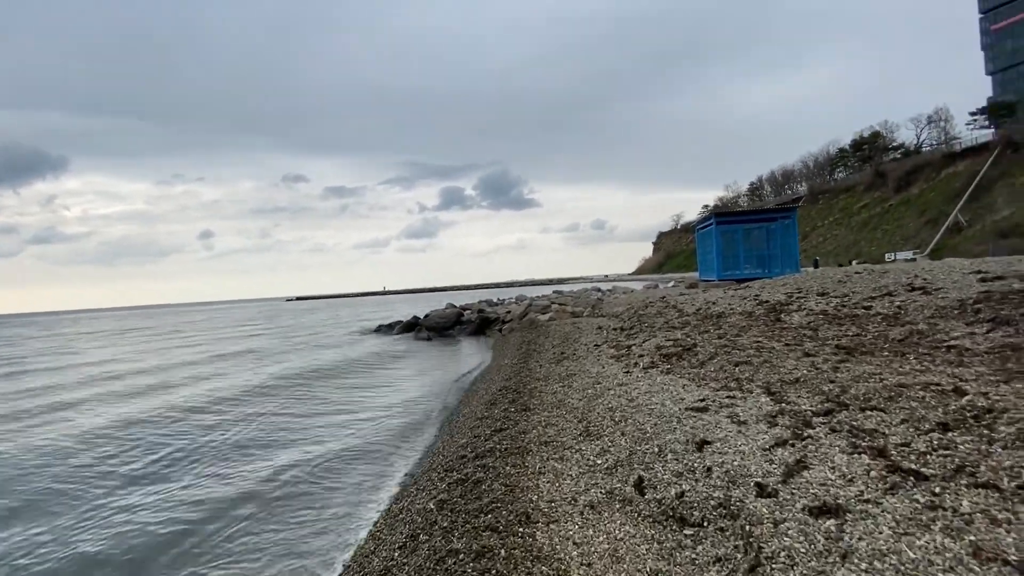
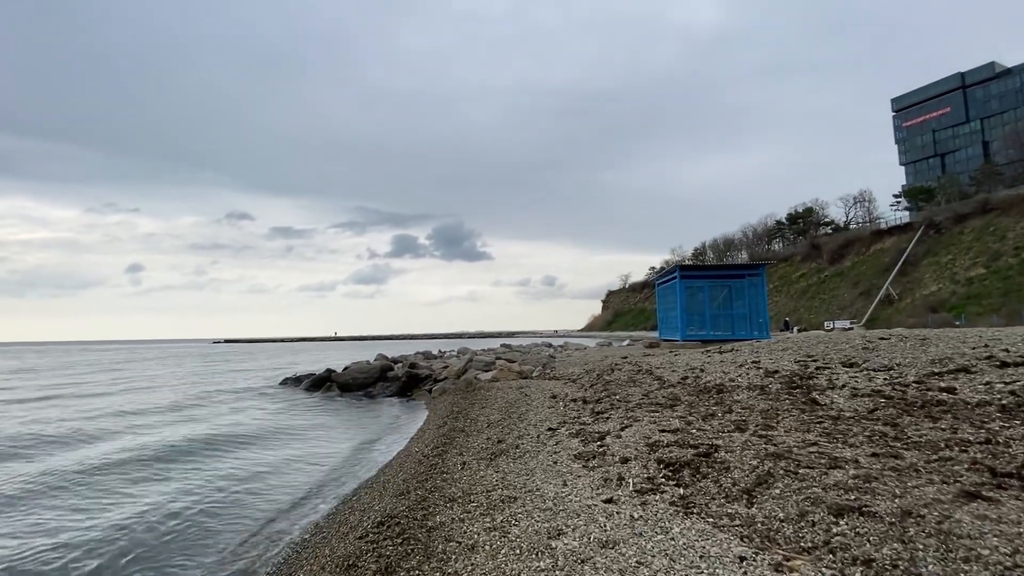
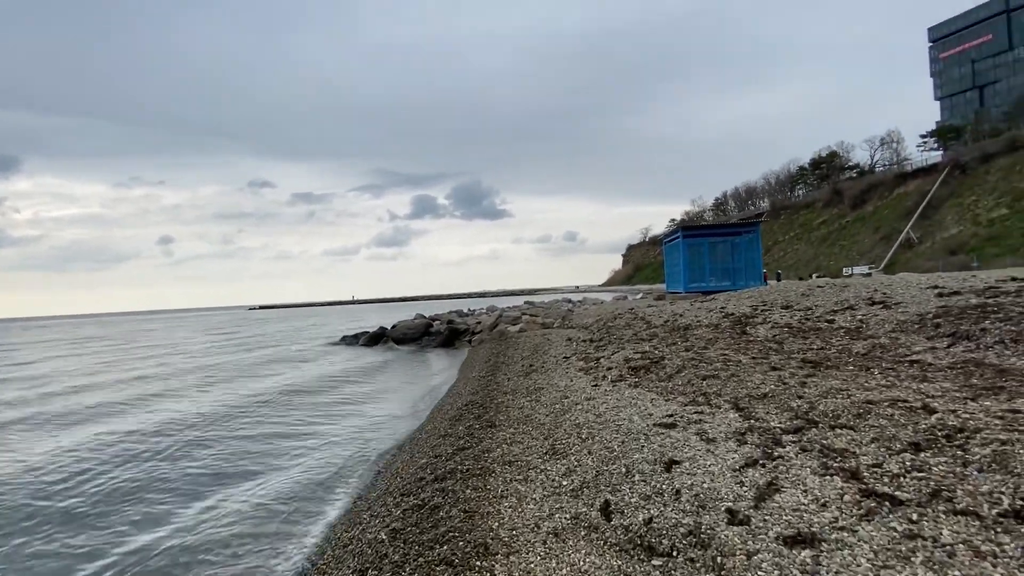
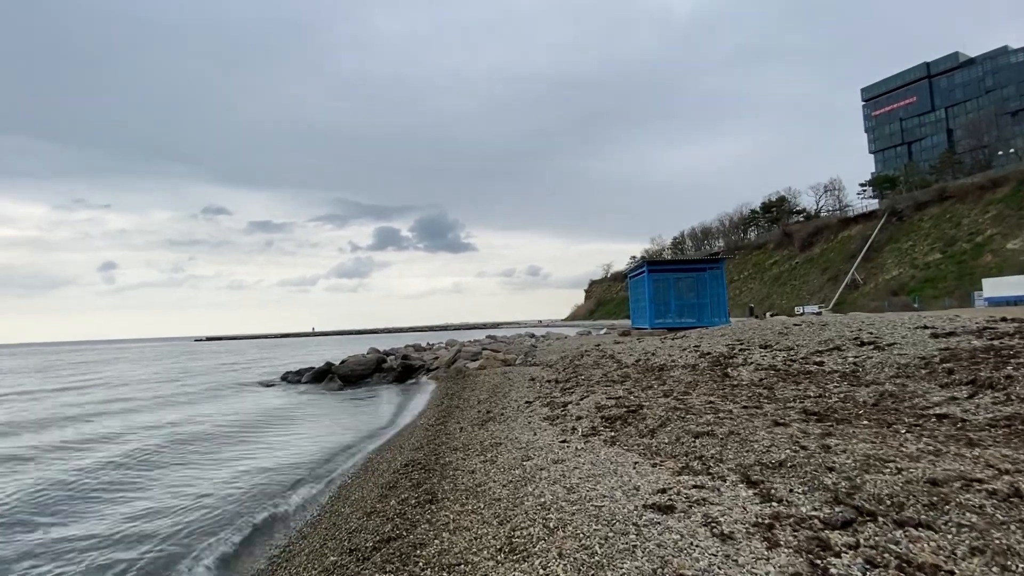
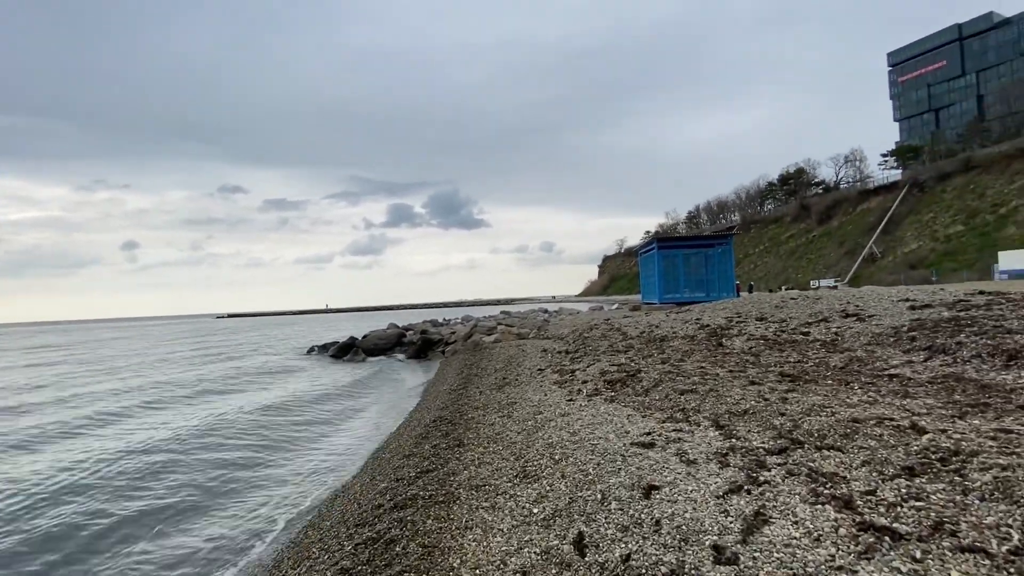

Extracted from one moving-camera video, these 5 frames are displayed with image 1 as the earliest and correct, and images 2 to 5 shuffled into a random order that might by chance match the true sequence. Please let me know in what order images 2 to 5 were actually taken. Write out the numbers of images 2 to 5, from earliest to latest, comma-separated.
3, 5, 4, 2
